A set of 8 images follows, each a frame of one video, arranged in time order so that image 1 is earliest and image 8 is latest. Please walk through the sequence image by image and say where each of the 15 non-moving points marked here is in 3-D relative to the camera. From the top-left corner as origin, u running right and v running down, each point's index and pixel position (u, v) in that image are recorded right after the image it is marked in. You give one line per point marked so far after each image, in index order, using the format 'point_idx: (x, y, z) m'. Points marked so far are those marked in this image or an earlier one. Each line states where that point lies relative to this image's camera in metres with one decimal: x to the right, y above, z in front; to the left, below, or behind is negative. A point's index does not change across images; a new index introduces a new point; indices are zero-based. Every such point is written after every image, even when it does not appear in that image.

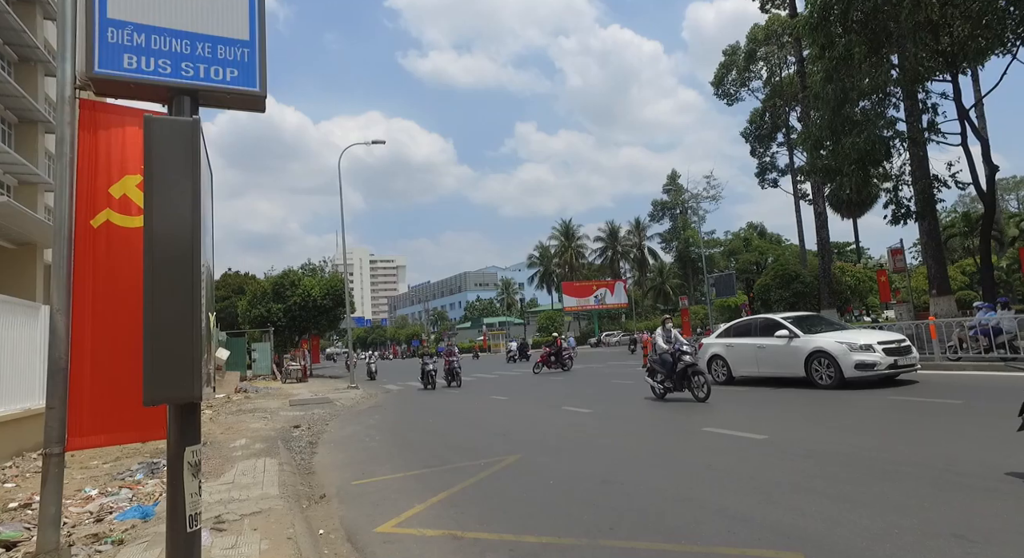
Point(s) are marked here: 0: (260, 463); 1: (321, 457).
0: (-2.6, -1.9, +7.1) m
1: (-2.2, -2.1, +7.9) m
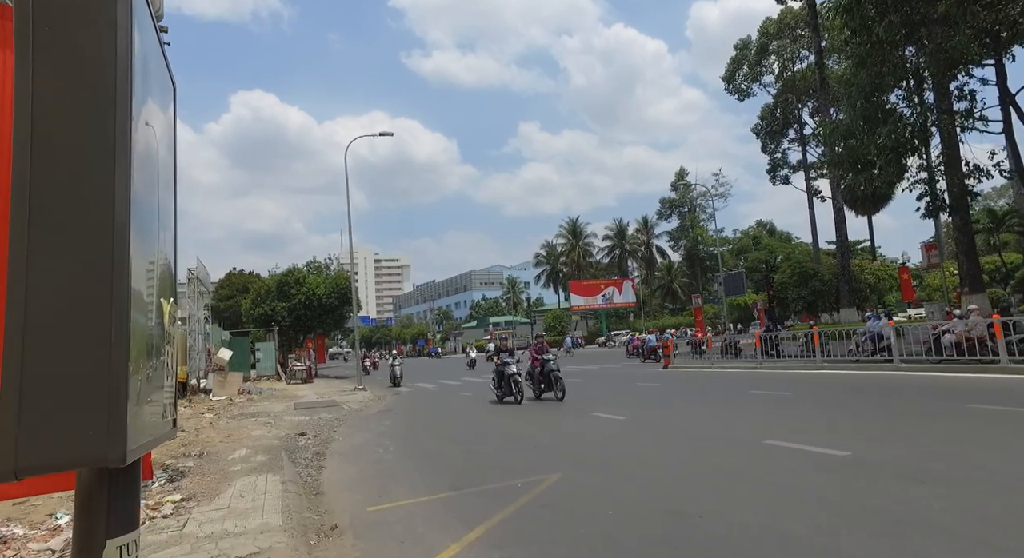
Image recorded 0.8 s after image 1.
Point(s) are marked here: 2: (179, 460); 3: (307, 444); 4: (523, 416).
0: (-2.3, -1.8, +6.2) m
1: (-1.9, -2.0, +7.0) m
2: (-4.0, -2.2, +8.3) m
3: (-2.7, -2.2, +9.2) m
4: (+0.3, -2.6, +12.5) m
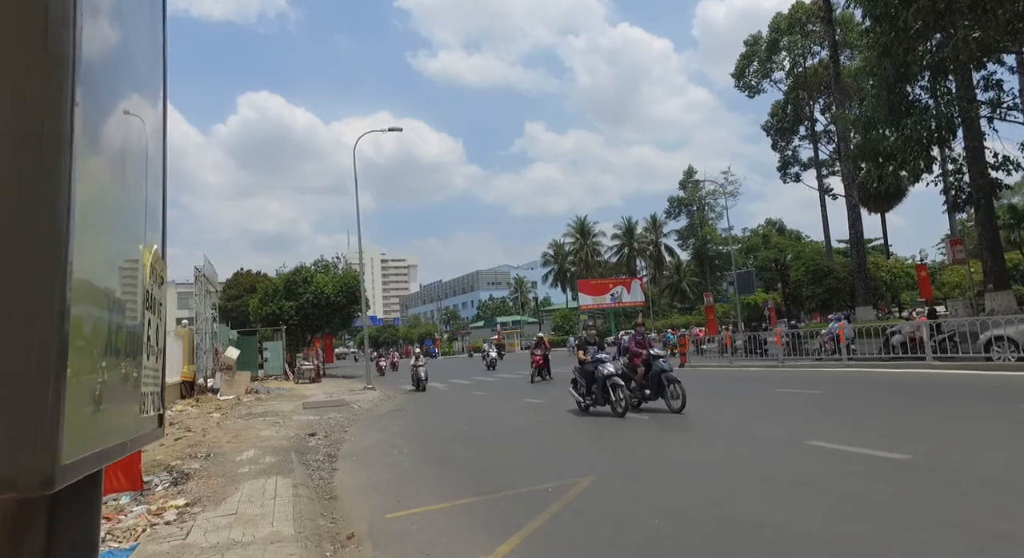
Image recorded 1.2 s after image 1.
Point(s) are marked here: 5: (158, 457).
0: (-2.0, -1.7, +5.8) m
1: (-1.6, -1.9, +6.7) m
2: (-3.7, -2.1, +7.9) m
3: (-2.5, -2.1, +8.8) m
4: (+0.6, -2.5, +12.1) m
5: (-4.6, -2.3, +9.1) m
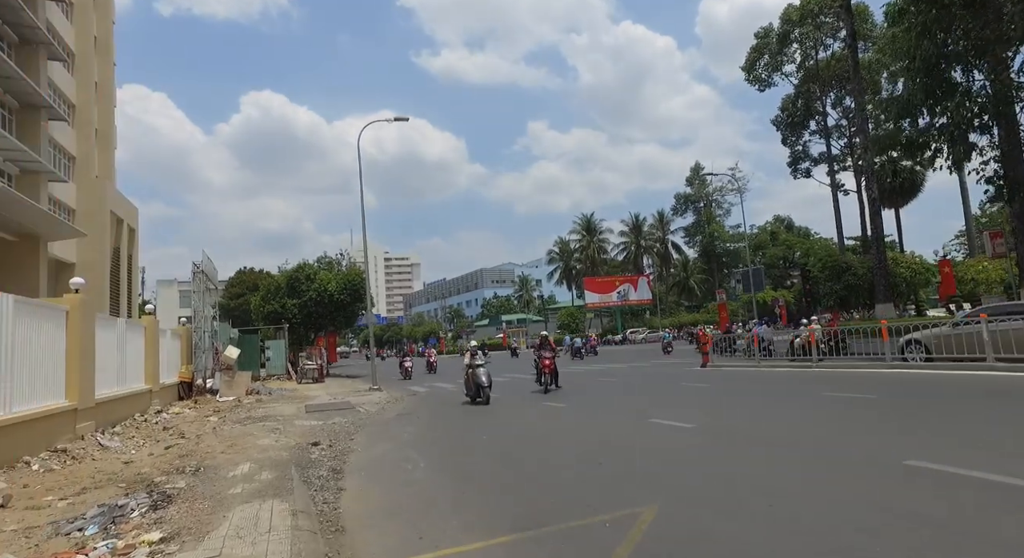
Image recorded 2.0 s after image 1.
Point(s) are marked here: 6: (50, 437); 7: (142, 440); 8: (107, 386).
0: (-1.8, -1.7, +4.9) m
1: (-1.3, -1.8, +5.7) m
2: (-3.4, -2.0, +7.0) m
3: (-2.2, -2.0, +7.9) m
4: (+0.9, -2.4, +11.1) m
5: (-4.3, -2.3, +8.1) m
6: (-6.6, -2.3, +10.0) m
7: (-6.4, -2.8, +12.0) m
8: (-7.7, -2.1, +13.3) m
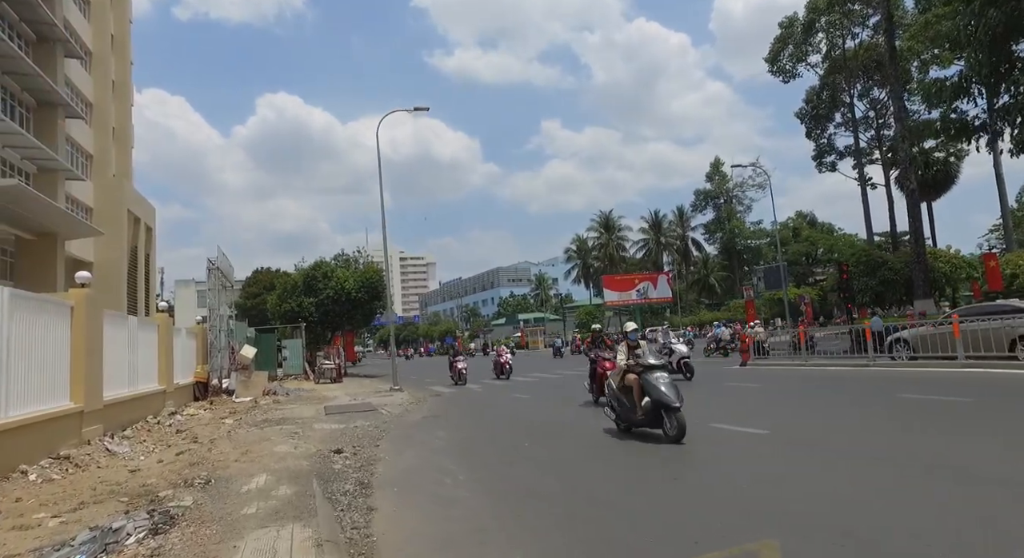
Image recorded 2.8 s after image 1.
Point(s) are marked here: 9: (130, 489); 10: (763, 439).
0: (-1.3, -1.5, +4.0) m
1: (-0.9, -1.7, +4.9) m
2: (-3.0, -1.9, +6.2) m
3: (-1.7, -1.9, +7.0) m
4: (+1.5, -2.3, +10.2) m
5: (-3.8, -2.2, +7.3) m
6: (-6.1, -2.2, +9.2) m
7: (-5.8, -2.7, +11.3) m
8: (-7.1, -2.0, +12.6) m
9: (-3.9, -2.1, +7.1) m
10: (+3.4, -2.1, +9.4) m
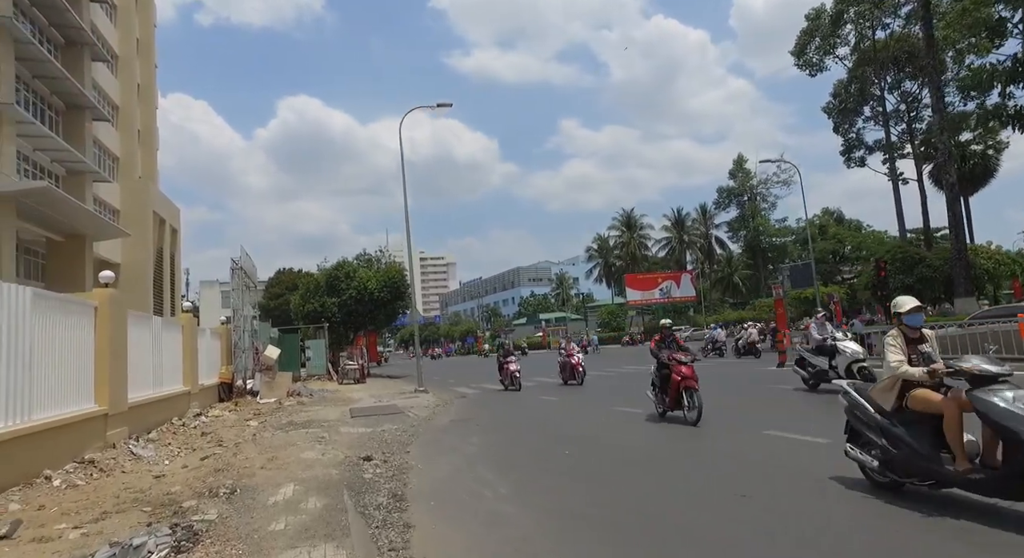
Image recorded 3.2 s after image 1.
0: (-1.0, -1.5, +3.7) m
1: (-0.6, -1.7, +4.5) m
2: (-2.6, -1.9, +5.9) m
3: (-1.3, -1.9, +6.7) m
4: (+1.9, -2.3, +9.8) m
5: (-3.4, -2.2, +7.1) m
6: (-5.6, -2.2, +9.0) m
7: (-5.3, -2.7, +11.0) m
8: (-6.6, -2.0, +12.4) m
9: (-3.5, -2.1, +6.8) m
10: (+3.8, -2.1, +8.9) m
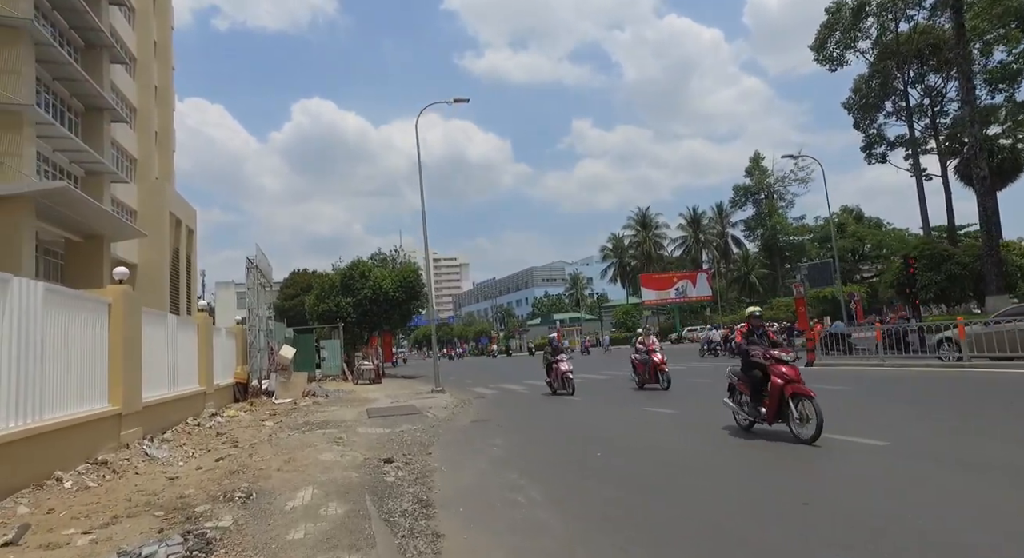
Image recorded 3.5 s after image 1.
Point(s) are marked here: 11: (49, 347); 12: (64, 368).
0: (-0.8, -1.5, +3.3) m
1: (-0.4, -1.6, +4.1) m
2: (-2.4, -1.8, +5.5) m
3: (-1.0, -1.8, +6.3) m
4: (+2.3, -2.2, +9.4) m
5: (-3.2, -2.1, +6.8) m
6: (-5.3, -2.1, +8.8) m
7: (-5.0, -2.6, +10.8) m
8: (-6.2, -1.9, +12.1) m
9: (-3.3, -2.1, +6.5) m
10: (+4.1, -2.0, +8.4) m
11: (-5.4, -0.8, +8.1) m
12: (-5.4, -1.1, +8.3) m
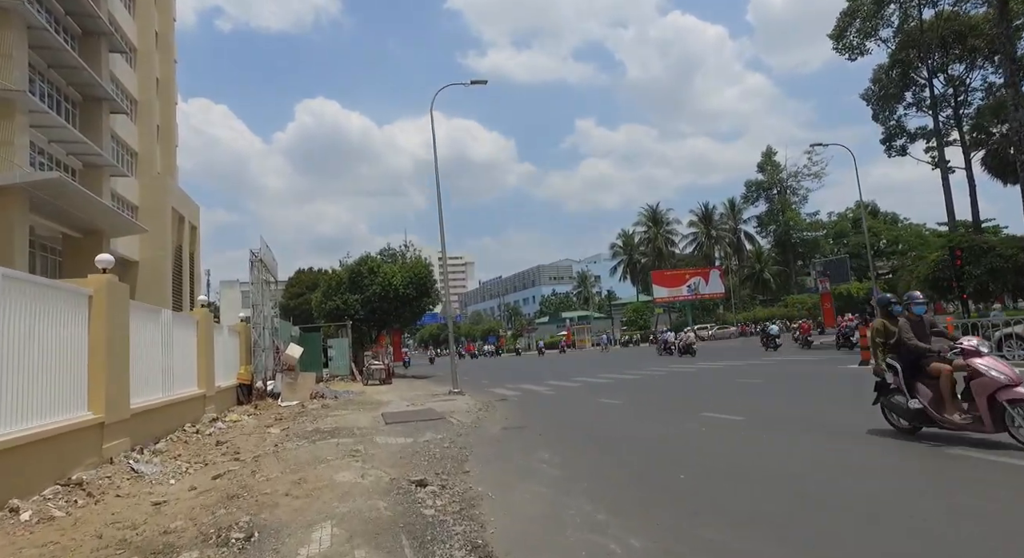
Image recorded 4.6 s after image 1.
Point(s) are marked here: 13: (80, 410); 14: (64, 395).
0: (-0.3, -1.3, +2.0) m
1: (+0.1, -1.5, +2.8) m
2: (-1.9, -1.7, +4.2) m
3: (-0.5, -1.7, +5.0) m
4: (+2.8, -2.0, +8.0) m
5: (-2.6, -1.9, +5.4) m
6: (-4.8, -2.0, +7.4) m
7: (-4.4, -2.5, +9.4) m
8: (-5.7, -1.8, +10.8) m
9: (-2.7, -1.9, +5.2) m
10: (+4.7, -1.9, +7.1) m
11: (-4.9, -0.7, +6.8) m
12: (-4.9, -0.9, +7.0) m
13: (-5.0, -1.5, +8.1) m
14: (-5.0, -1.3, +7.7) m
